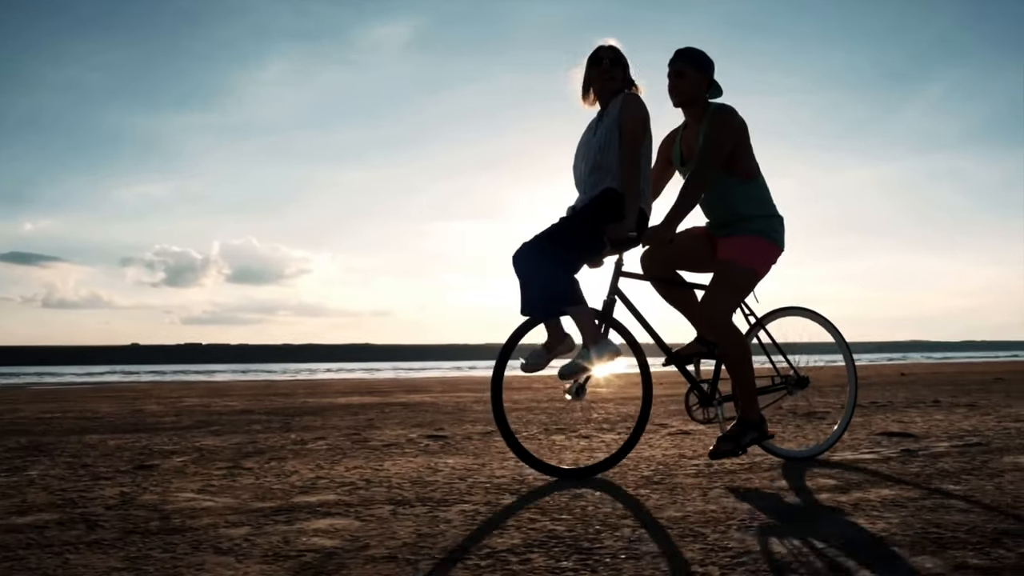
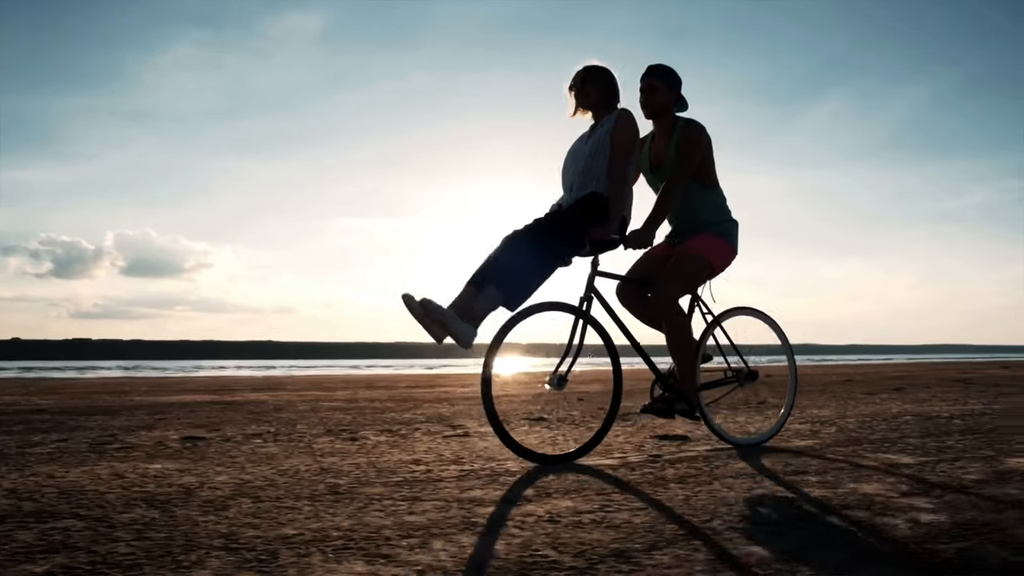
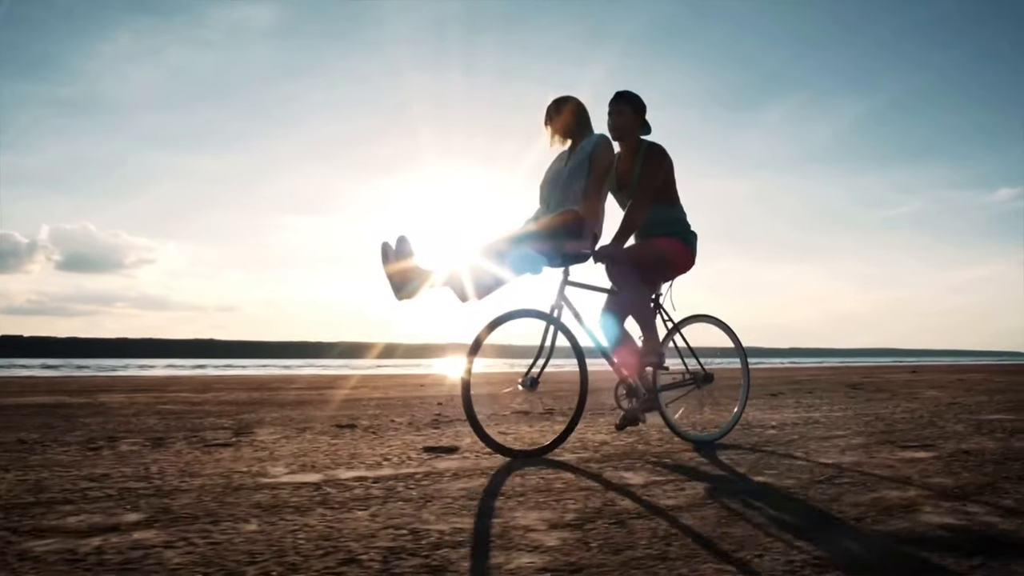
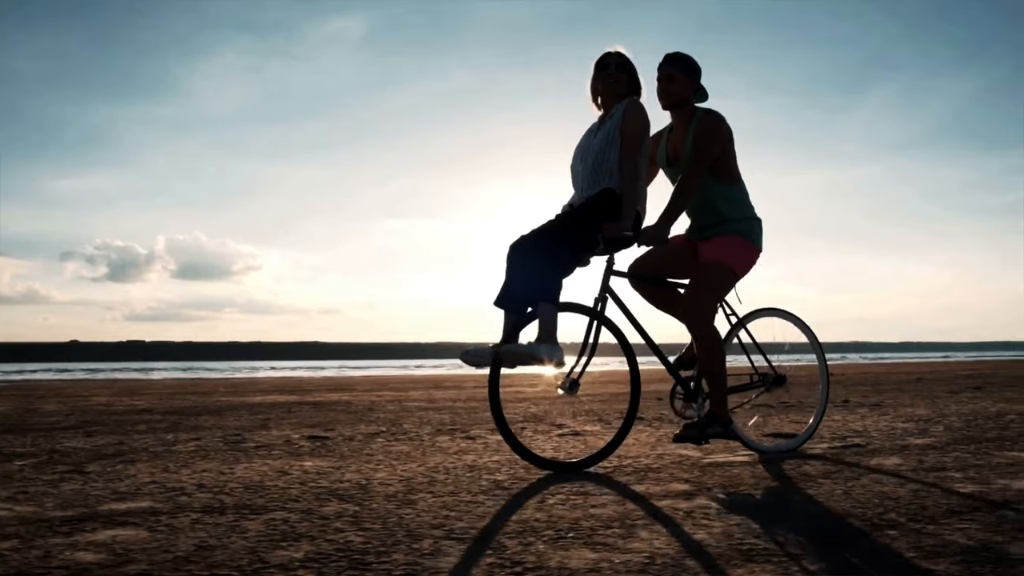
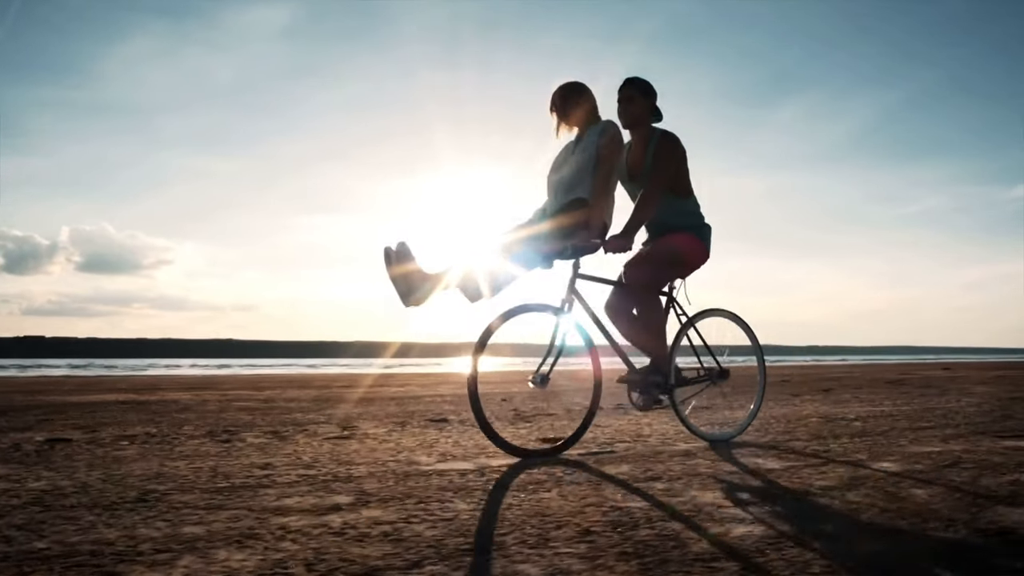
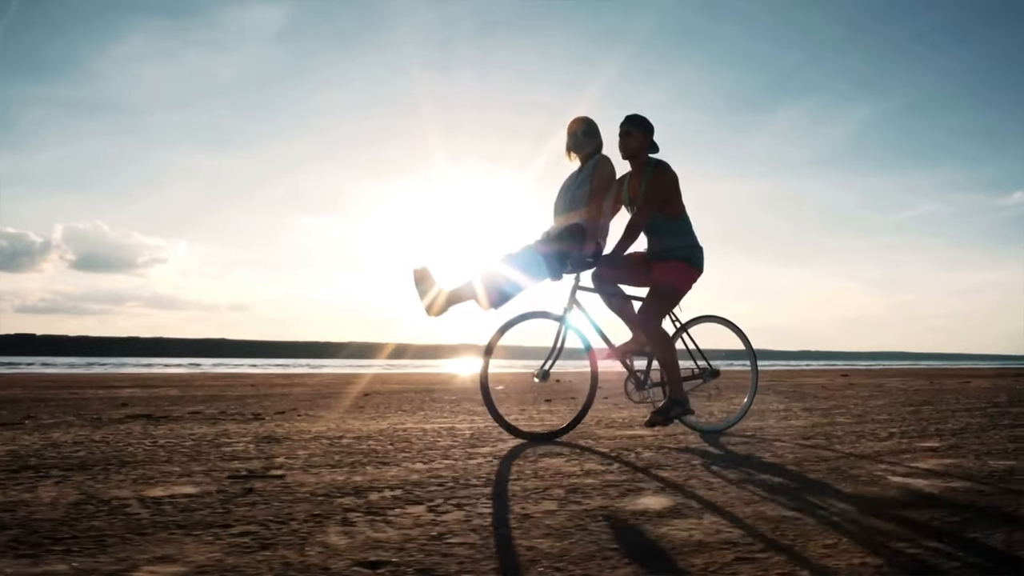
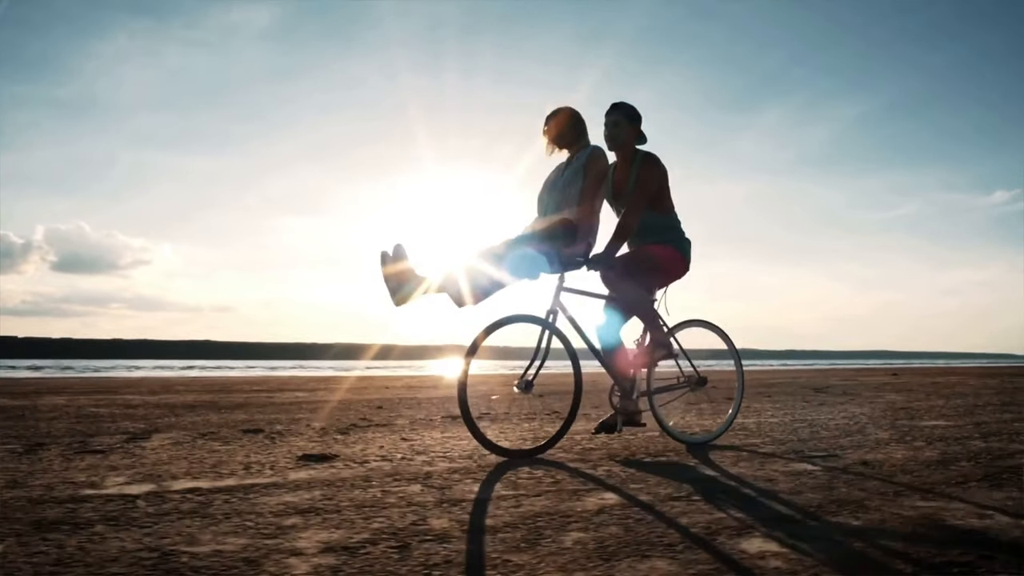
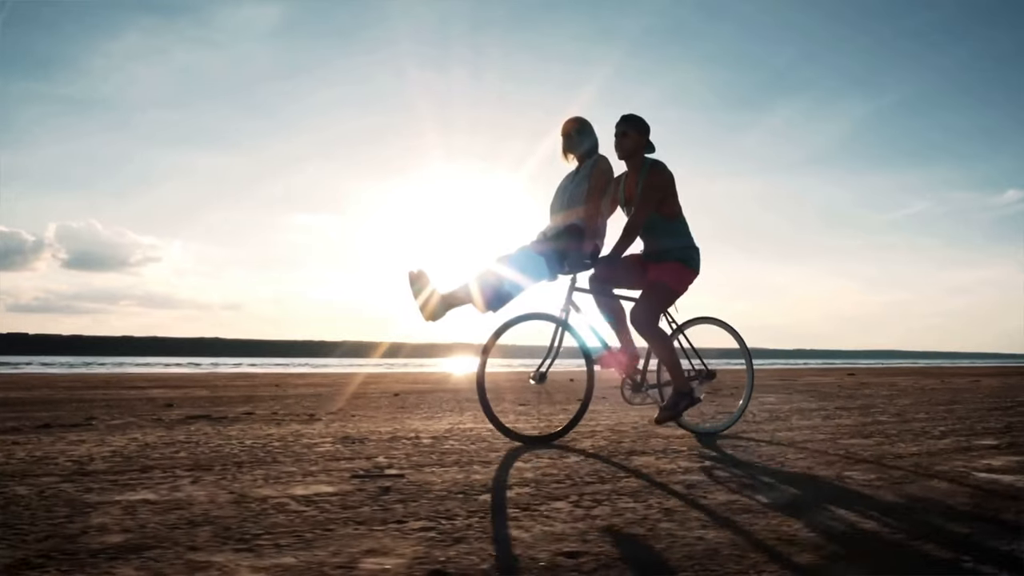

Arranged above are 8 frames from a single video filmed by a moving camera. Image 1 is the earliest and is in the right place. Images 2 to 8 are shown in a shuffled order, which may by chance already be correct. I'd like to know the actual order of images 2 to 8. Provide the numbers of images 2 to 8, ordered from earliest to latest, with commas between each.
4, 2, 5, 3, 7, 8, 6
